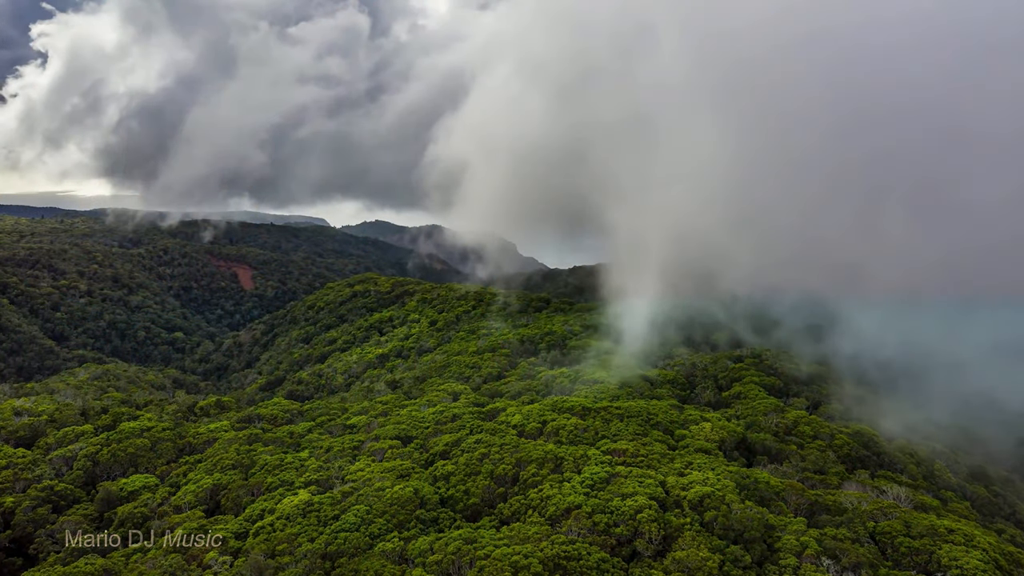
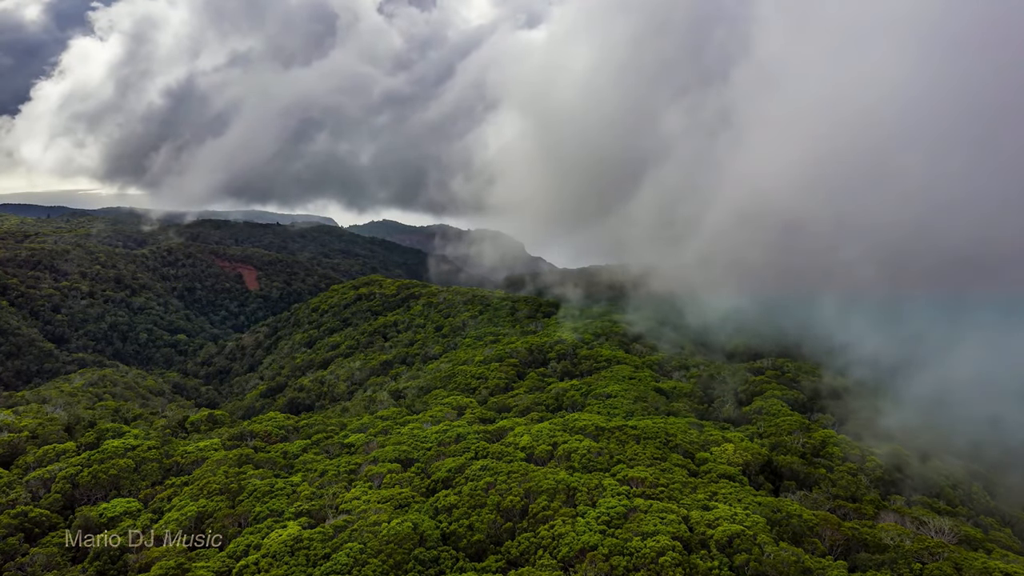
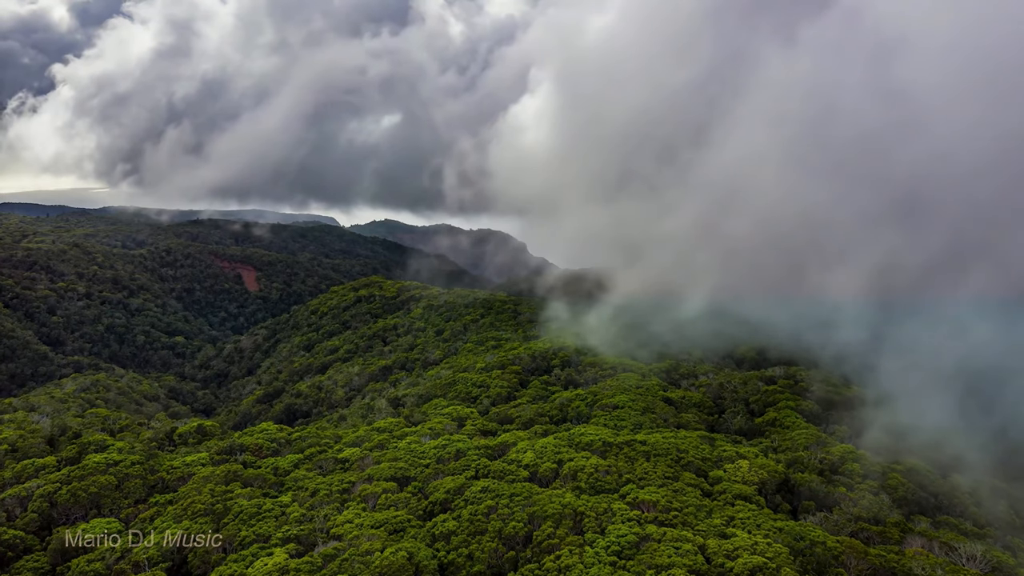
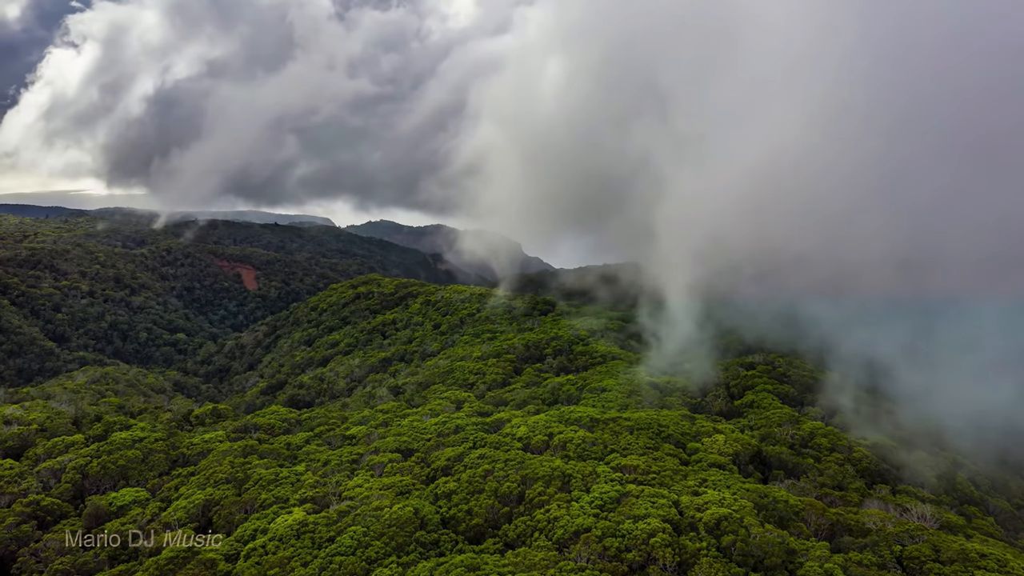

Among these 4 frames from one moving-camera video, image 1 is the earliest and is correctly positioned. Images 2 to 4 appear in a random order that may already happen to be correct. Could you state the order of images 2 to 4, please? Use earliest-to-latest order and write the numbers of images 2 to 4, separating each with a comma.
4, 2, 3
